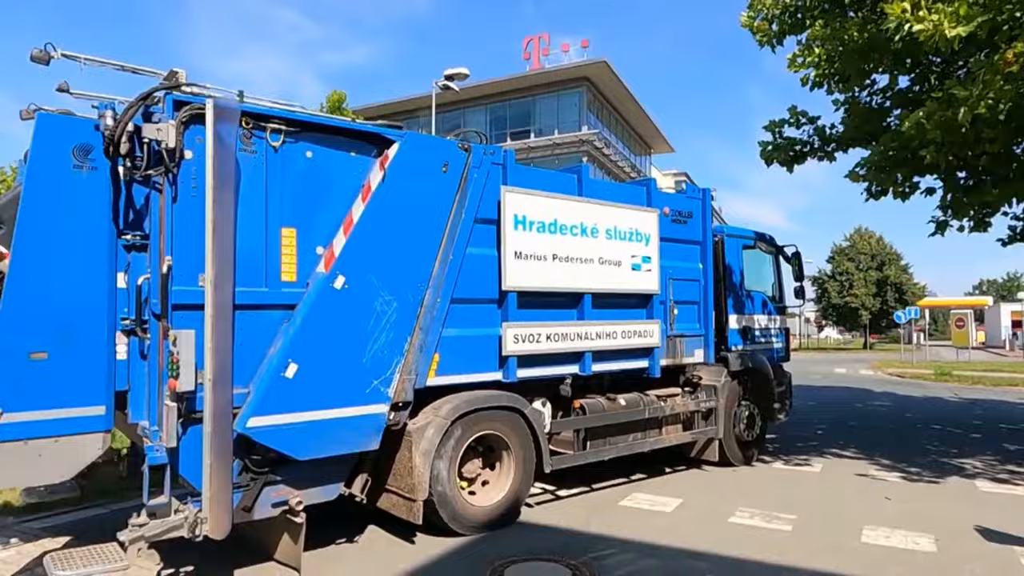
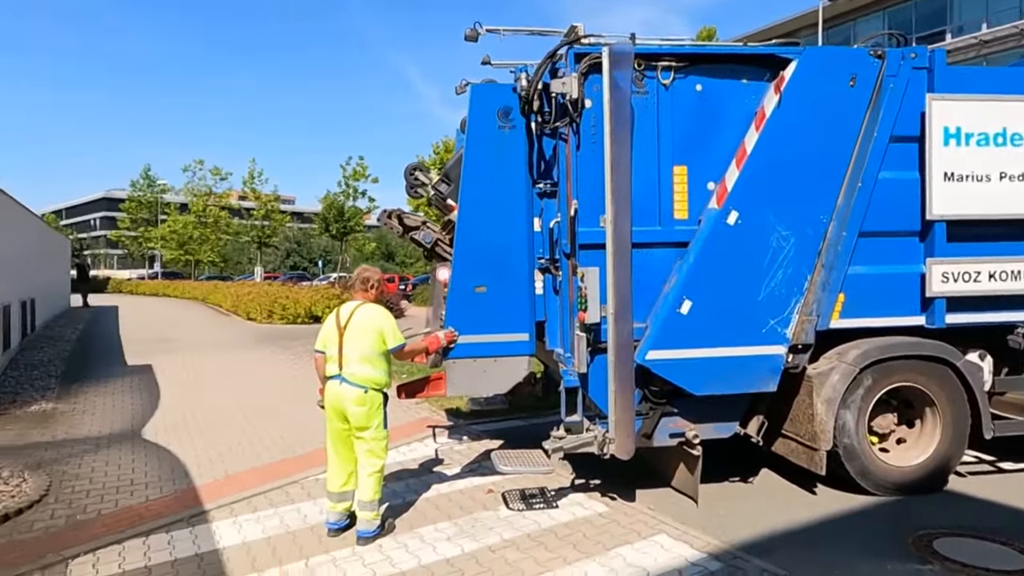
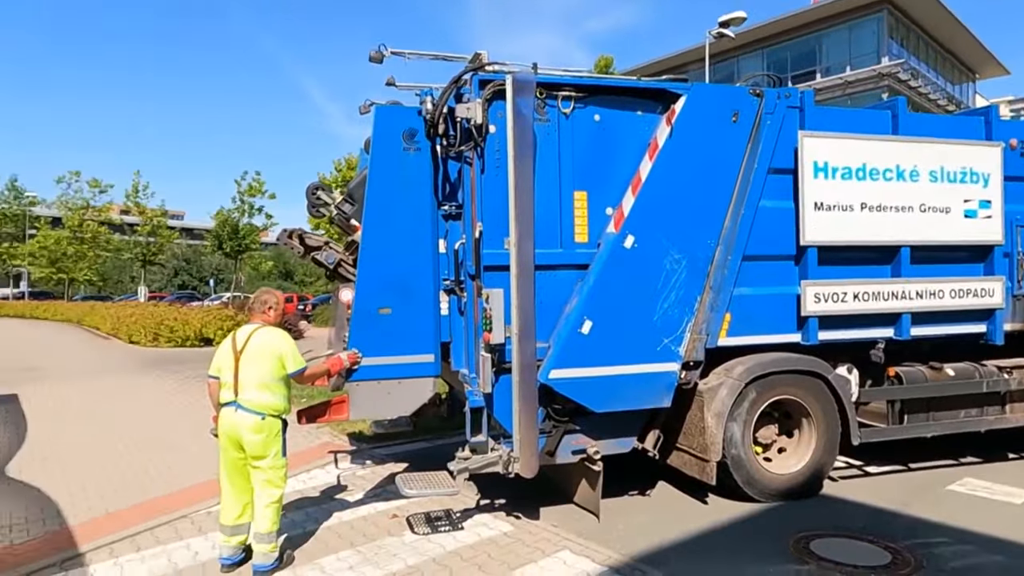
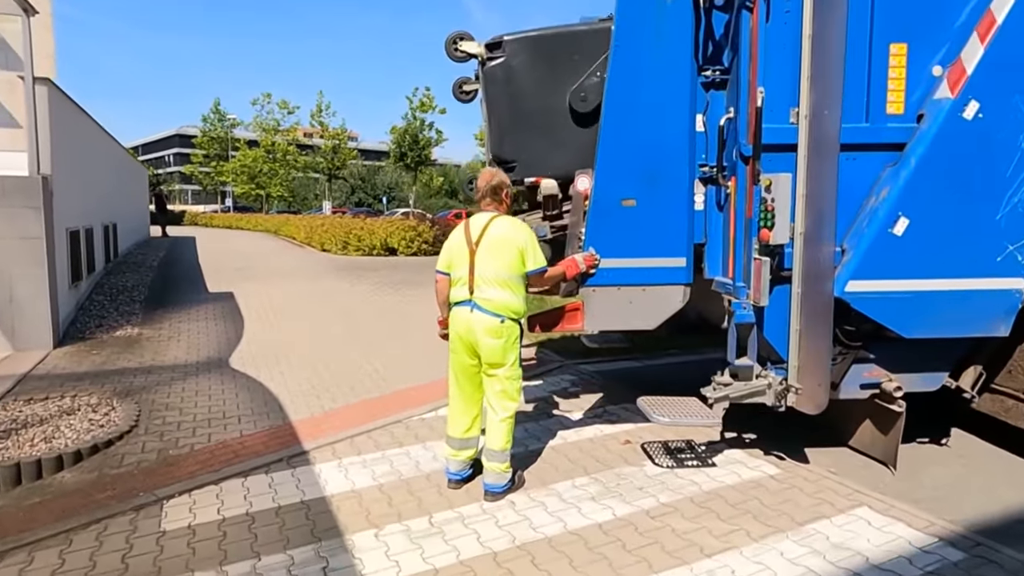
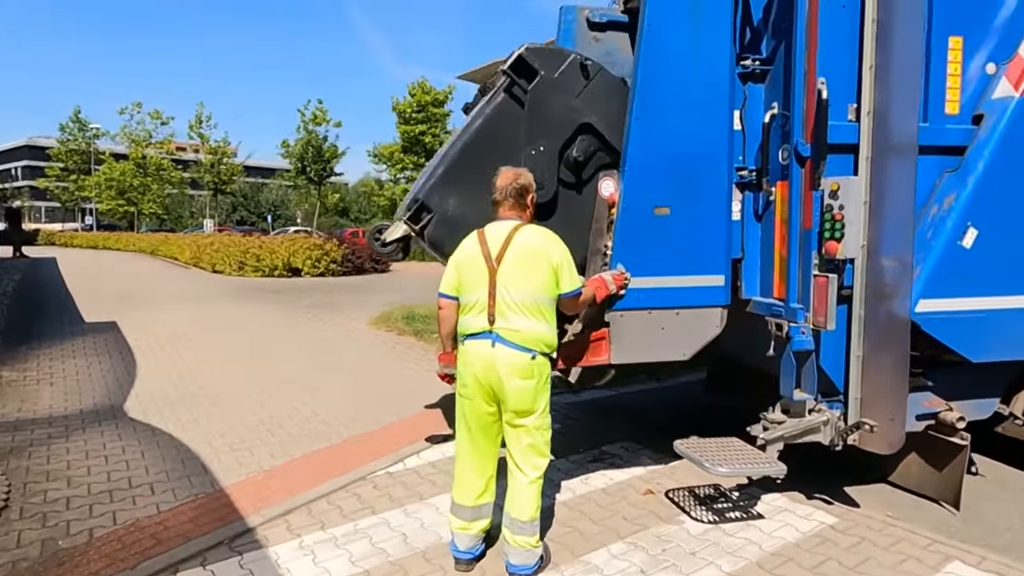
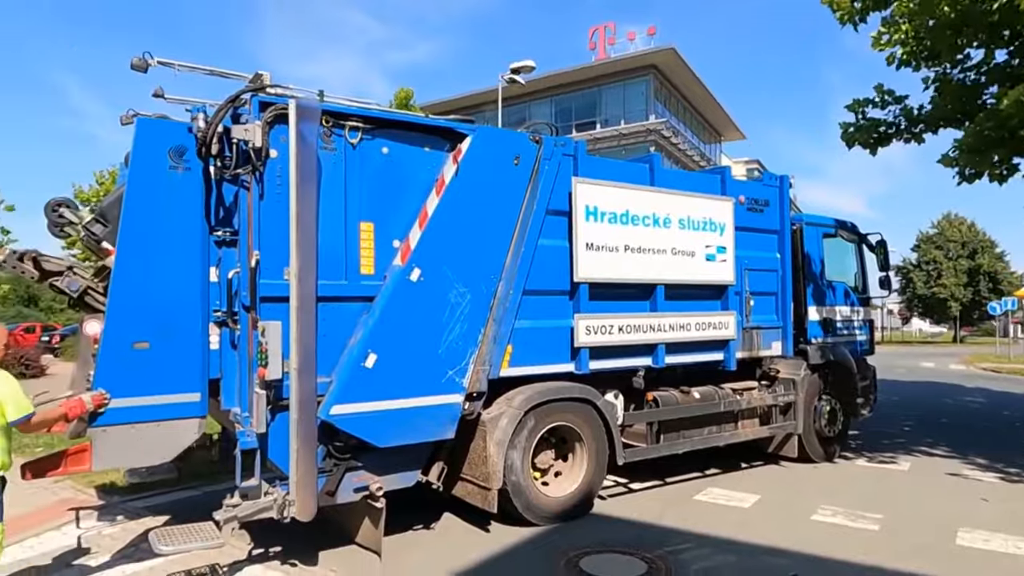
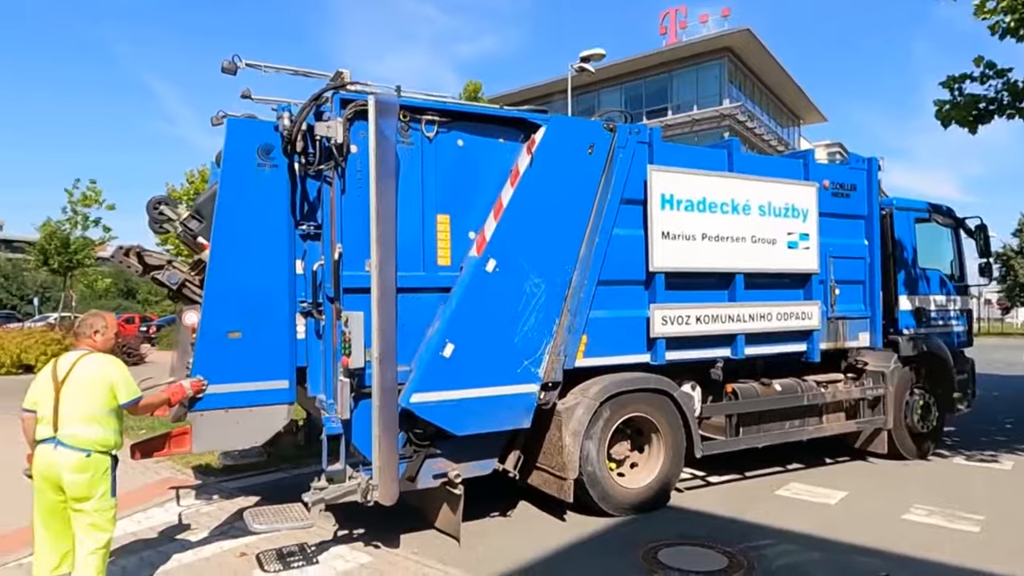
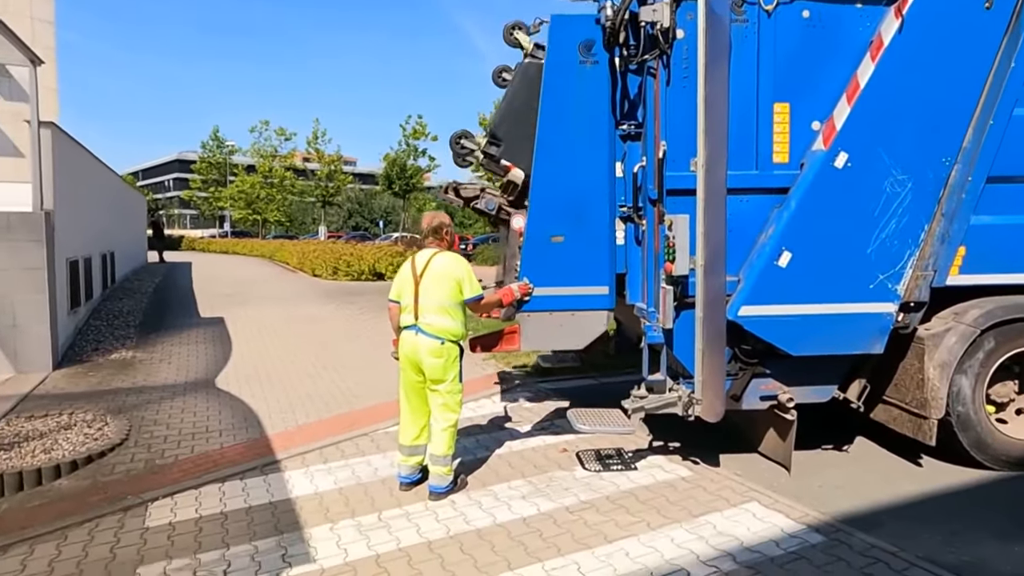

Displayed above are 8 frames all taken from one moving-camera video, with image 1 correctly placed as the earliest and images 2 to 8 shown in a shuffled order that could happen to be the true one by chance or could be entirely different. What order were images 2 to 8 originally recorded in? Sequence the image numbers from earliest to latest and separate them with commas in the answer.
6, 7, 3, 2, 8, 4, 5
